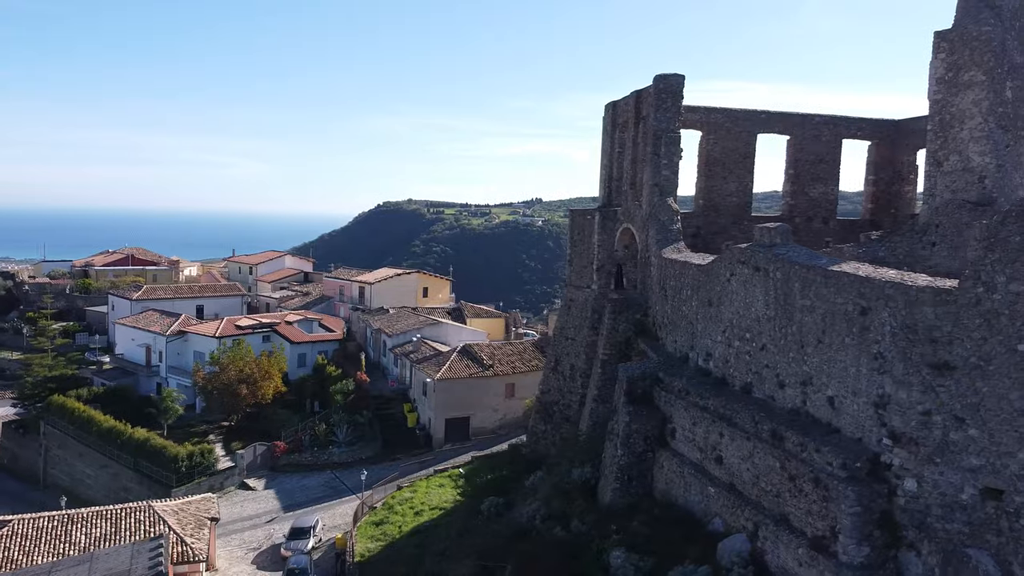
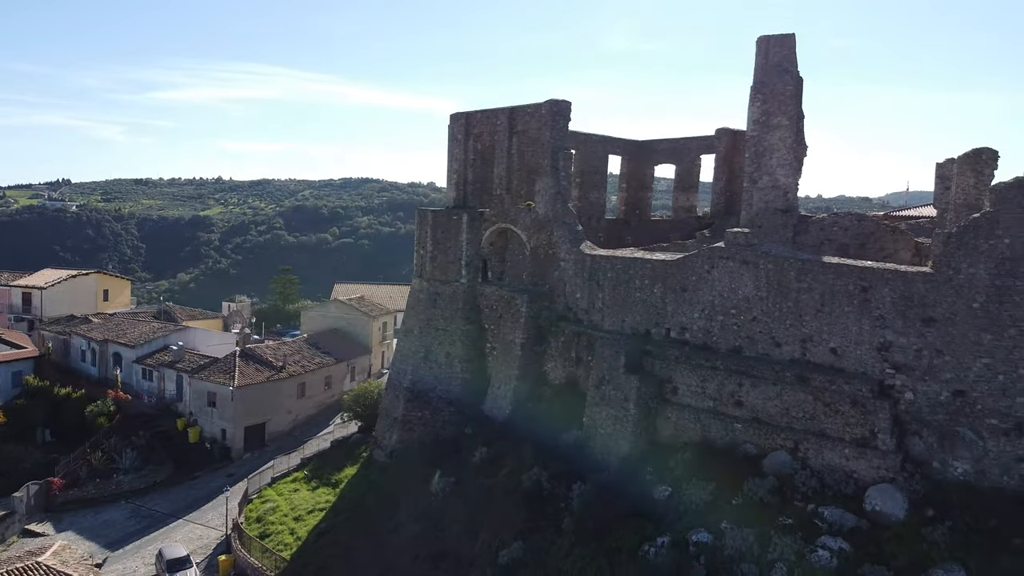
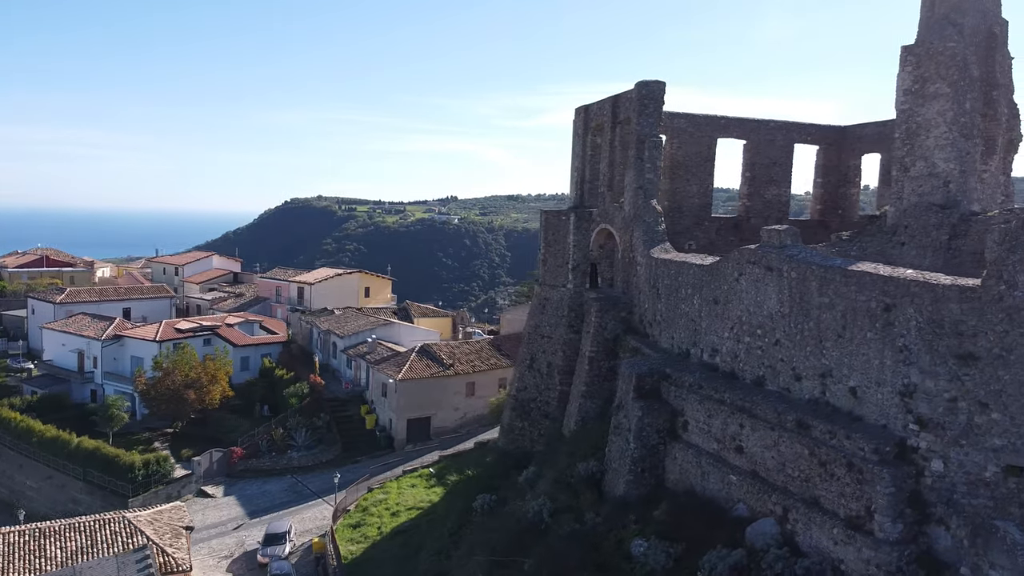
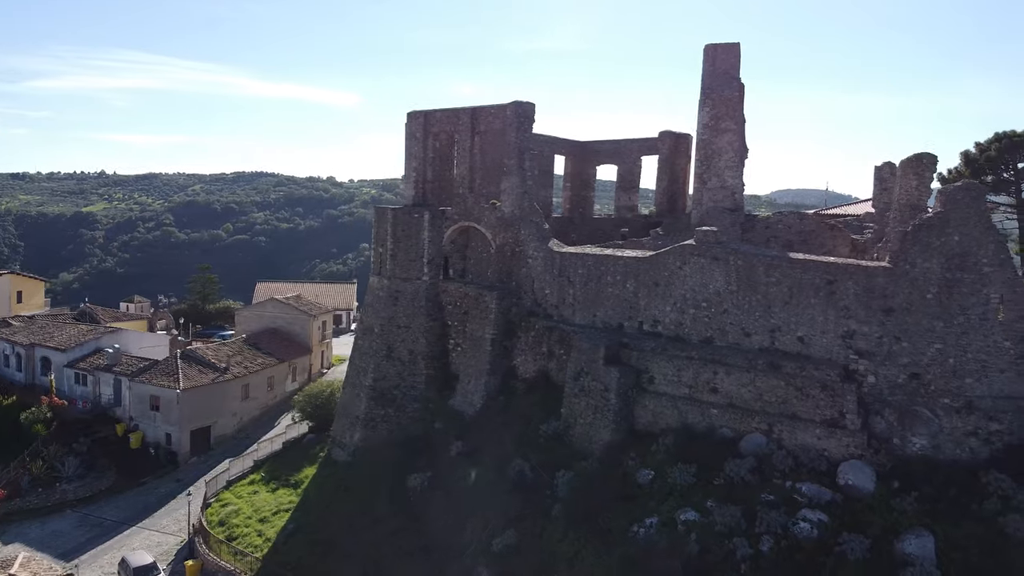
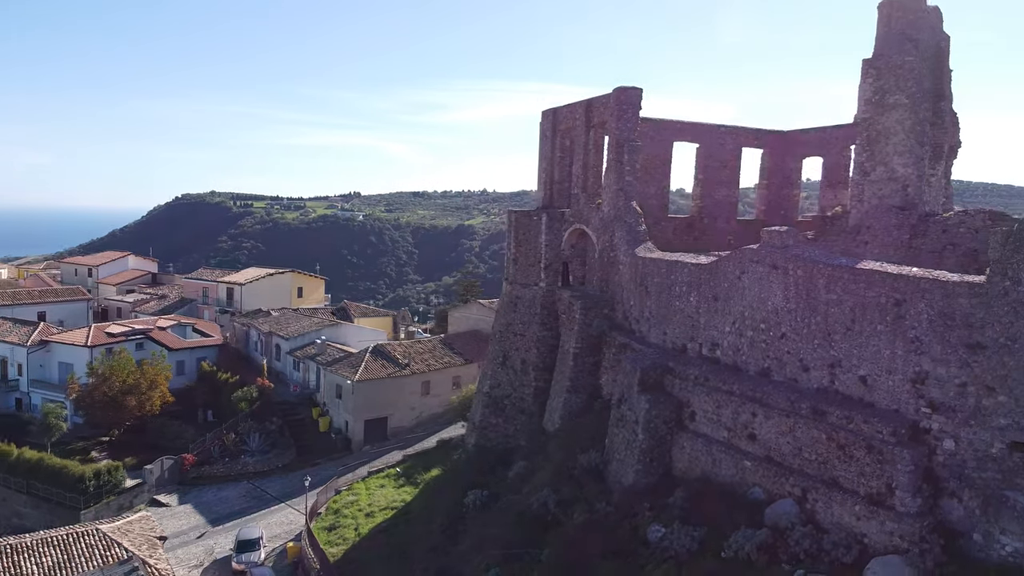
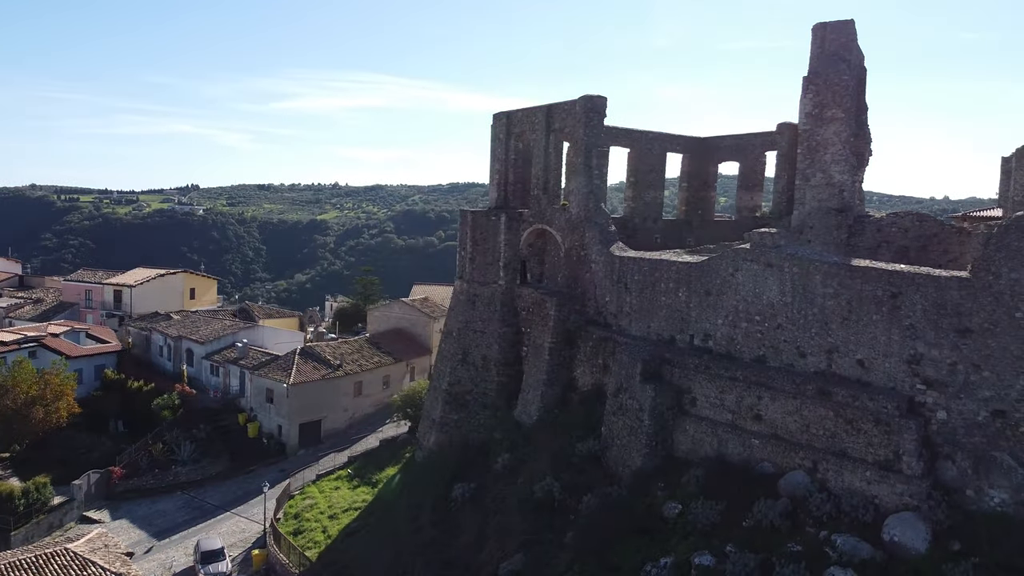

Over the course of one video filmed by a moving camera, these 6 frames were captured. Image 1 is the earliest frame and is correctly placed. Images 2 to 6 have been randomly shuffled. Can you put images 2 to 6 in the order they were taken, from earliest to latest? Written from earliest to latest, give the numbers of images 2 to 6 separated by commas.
3, 5, 6, 2, 4
